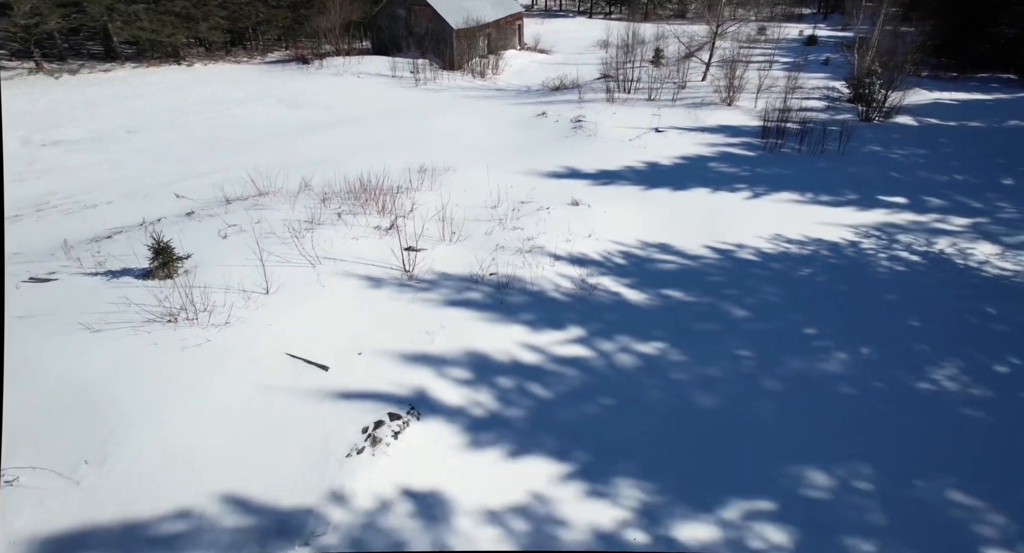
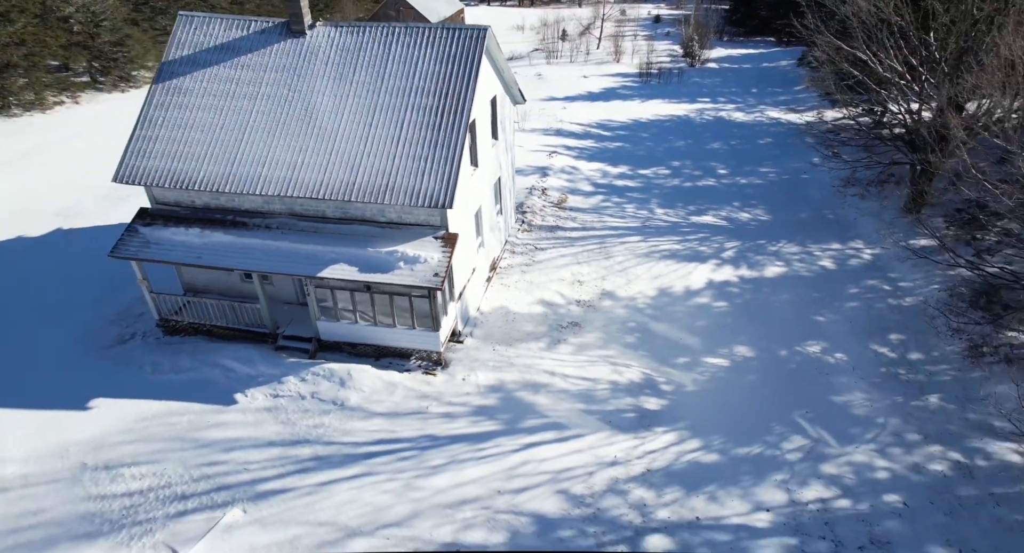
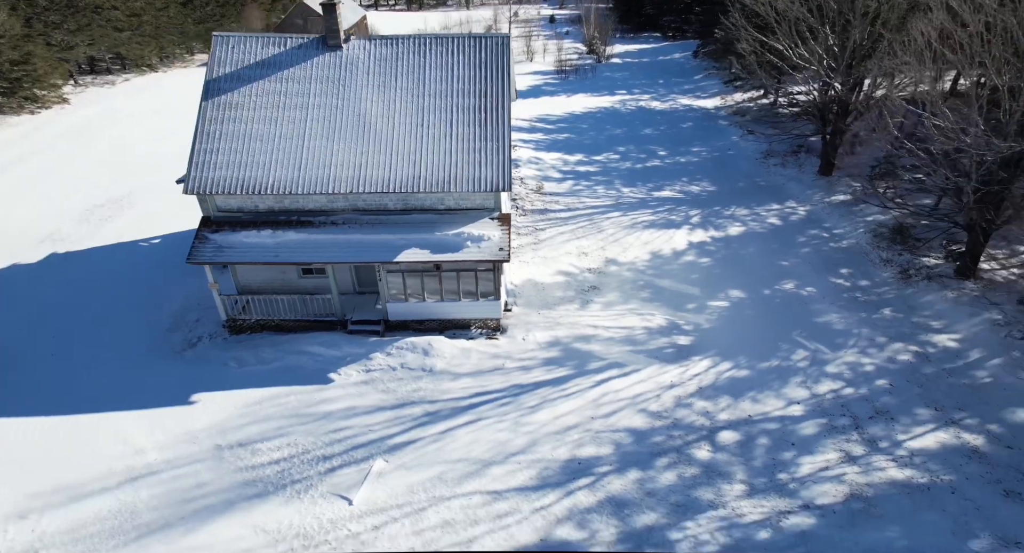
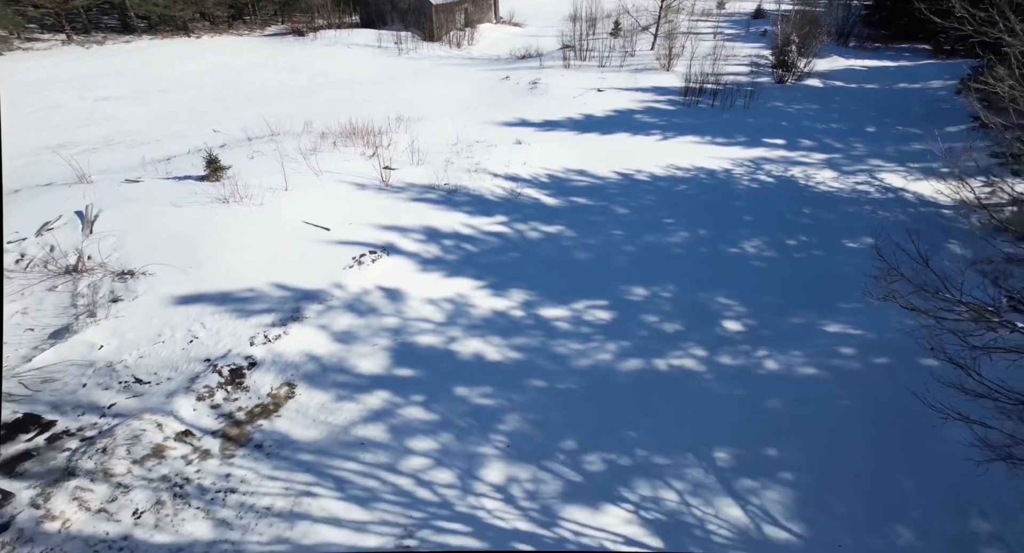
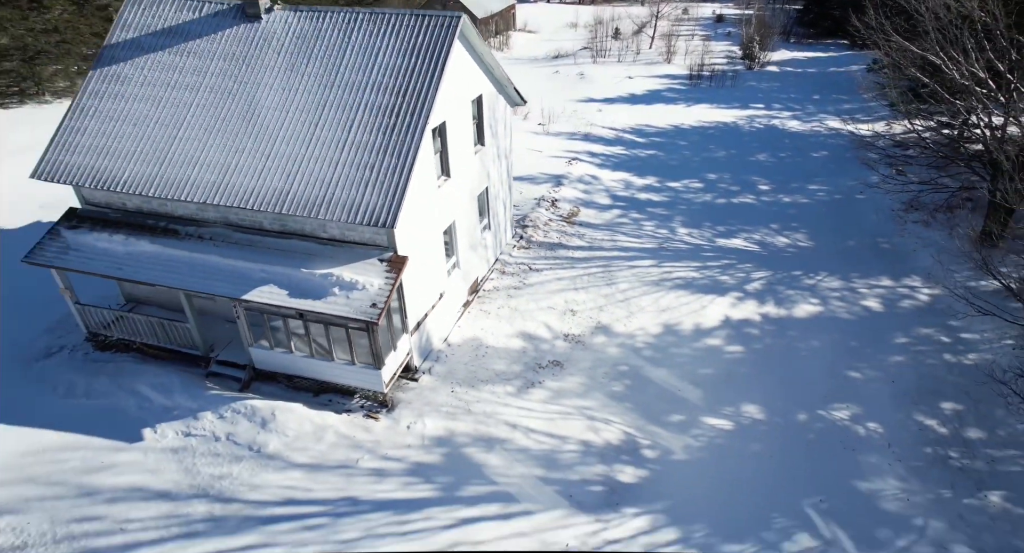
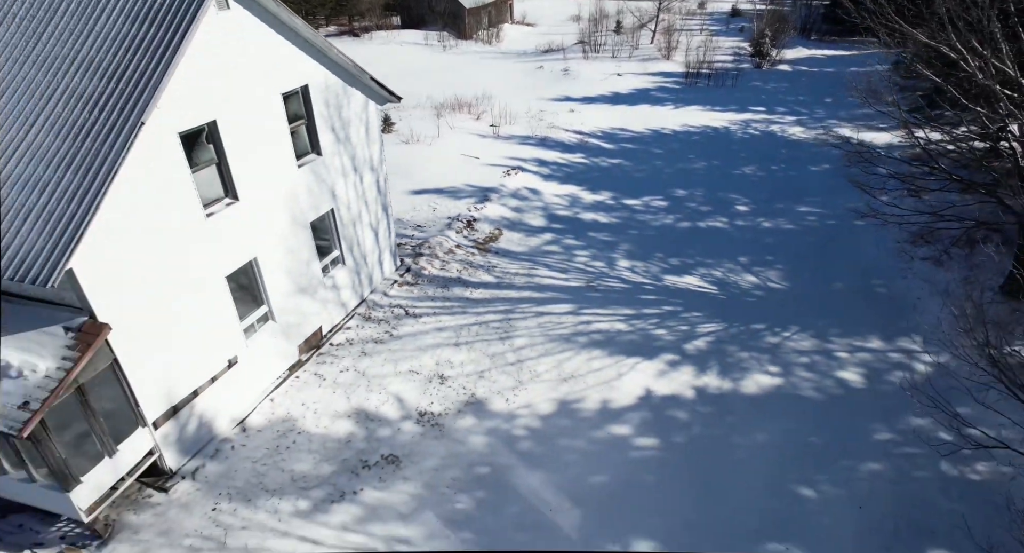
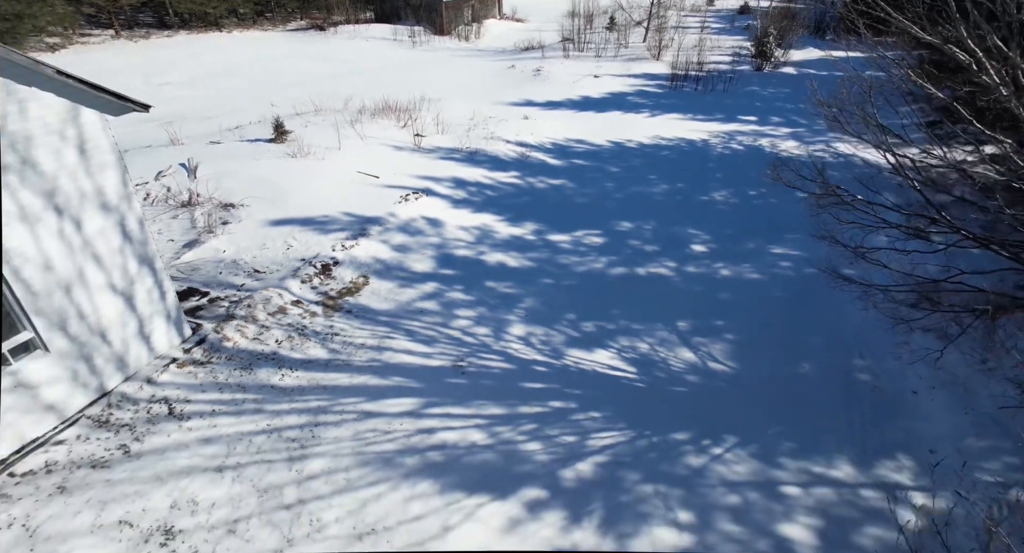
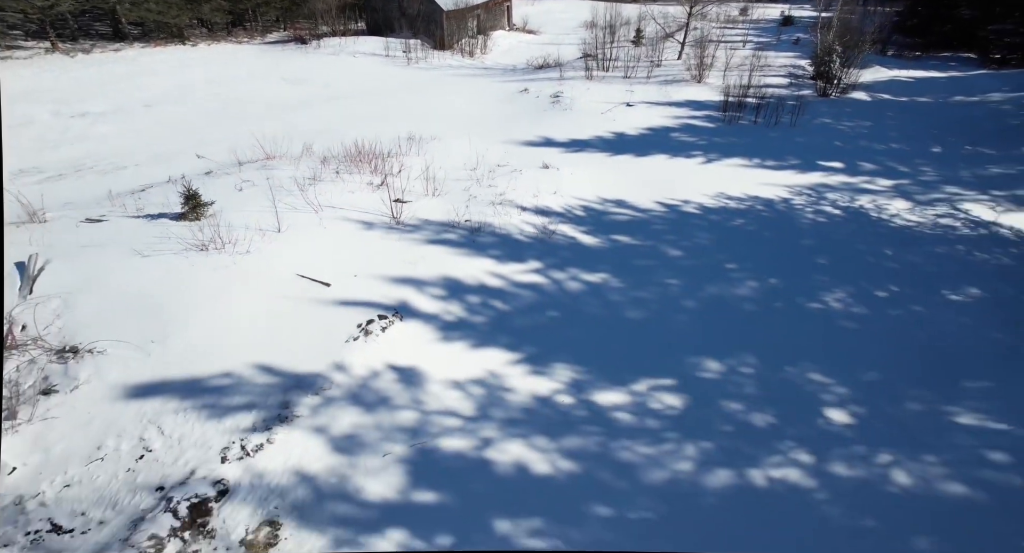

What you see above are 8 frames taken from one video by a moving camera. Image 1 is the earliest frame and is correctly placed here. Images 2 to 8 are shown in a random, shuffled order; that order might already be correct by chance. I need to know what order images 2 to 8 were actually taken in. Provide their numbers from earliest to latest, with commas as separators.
8, 4, 7, 6, 5, 2, 3
